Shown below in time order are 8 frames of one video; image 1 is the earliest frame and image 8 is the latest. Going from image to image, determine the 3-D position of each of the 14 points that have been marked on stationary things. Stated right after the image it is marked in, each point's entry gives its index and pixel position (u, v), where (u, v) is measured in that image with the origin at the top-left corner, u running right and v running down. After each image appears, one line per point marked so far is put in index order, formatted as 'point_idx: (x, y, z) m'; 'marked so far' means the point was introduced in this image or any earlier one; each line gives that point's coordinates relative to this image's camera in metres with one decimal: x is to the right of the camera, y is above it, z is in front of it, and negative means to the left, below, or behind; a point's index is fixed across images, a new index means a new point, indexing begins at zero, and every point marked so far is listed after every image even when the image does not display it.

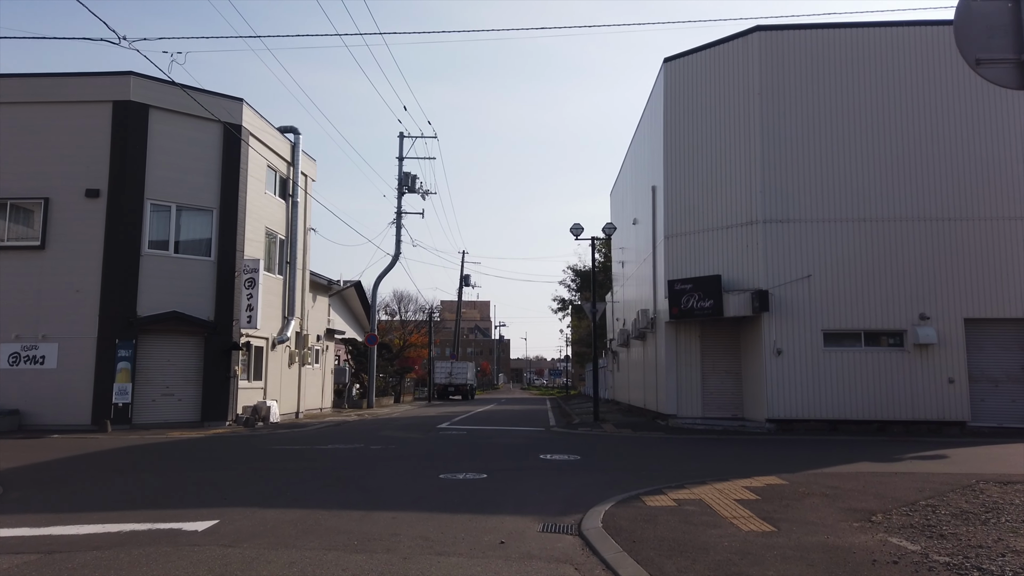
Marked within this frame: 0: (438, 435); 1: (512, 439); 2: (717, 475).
0: (-2.1, -4.0, +19.9) m
1: (0.0, -3.7, +18.1) m
2: (+3.2, -2.9, +11.5) m
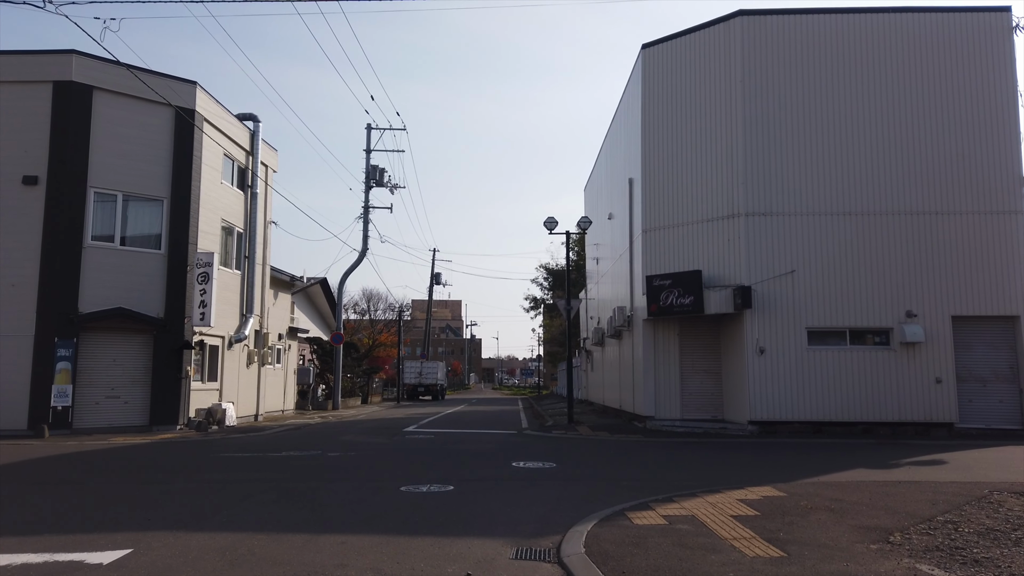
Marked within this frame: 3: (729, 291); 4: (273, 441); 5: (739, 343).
0: (-2.8, -3.8, +18.7) m
1: (-0.7, -3.6, +17.0) m
2: (+2.7, -2.8, +10.5) m
3: (+5.7, -0.1, +19.3) m
4: (-6.4, -4.1, +20.0) m
5: (+6.0, -1.5, +19.7) m
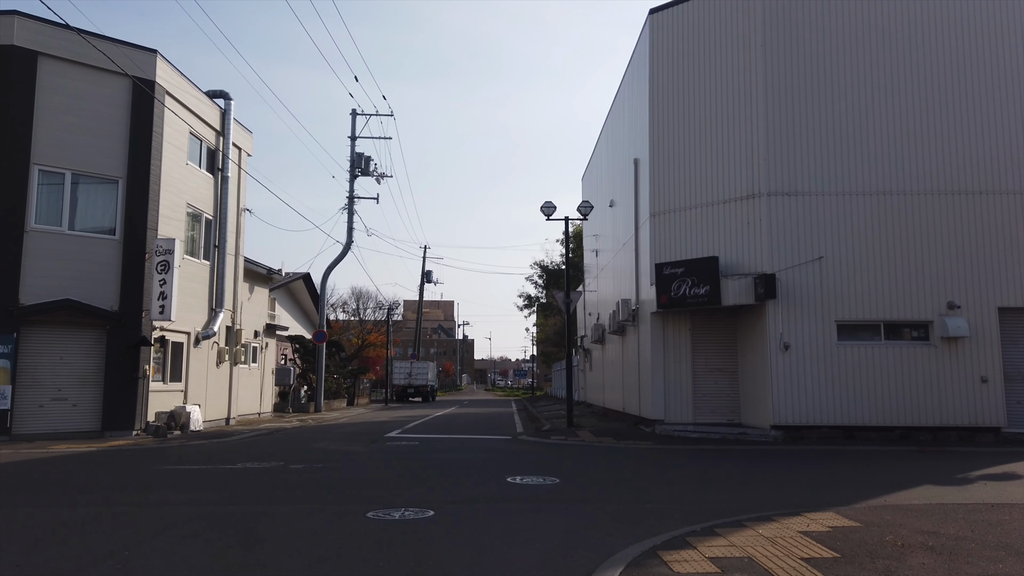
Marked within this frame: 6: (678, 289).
0: (-2.9, -3.6, +16.5) m
1: (-0.8, -3.3, +14.8) m
2: (+2.7, -2.5, +8.3) m
3: (+5.5, +0.2, +17.3) m
4: (-6.6, -3.9, +17.8) m
5: (+5.9, -1.2, +17.6) m
6: (+4.1, 0.0, +18.2) m
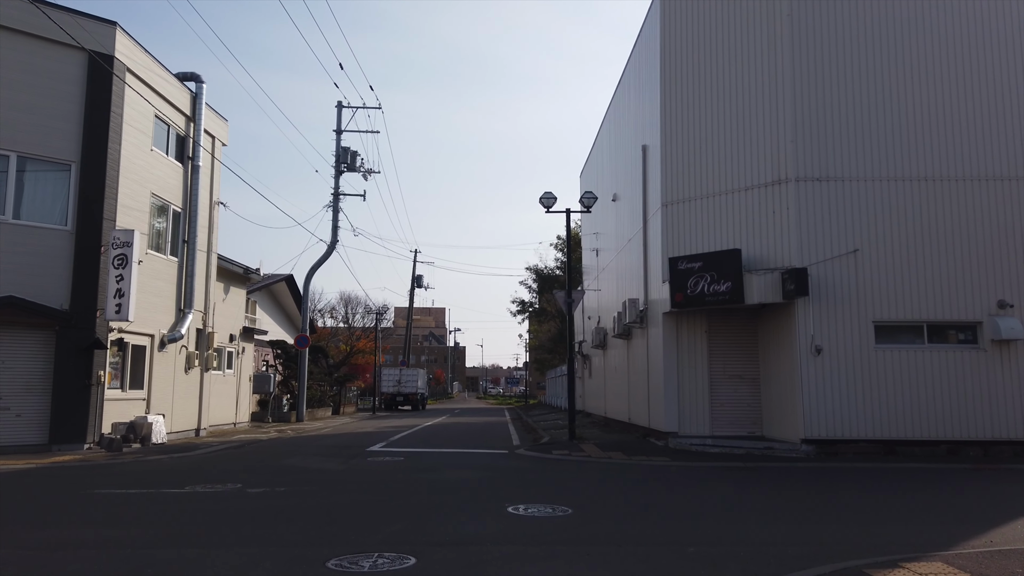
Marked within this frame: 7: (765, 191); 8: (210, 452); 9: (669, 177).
0: (-3.0, -3.5, +14.5) m
1: (-0.8, -3.2, +12.8) m
2: (+2.7, -2.3, +6.4) m
3: (+5.5, +0.3, +15.4) m
4: (-6.7, -3.8, +15.8) m
5: (+5.8, -1.1, +15.7) m
6: (+4.0, +0.1, +16.3) m
7: (+5.5, +2.1, +16.1) m
8: (-7.8, -4.2, +19.2) m
9: (+3.7, +2.6, +17.7) m
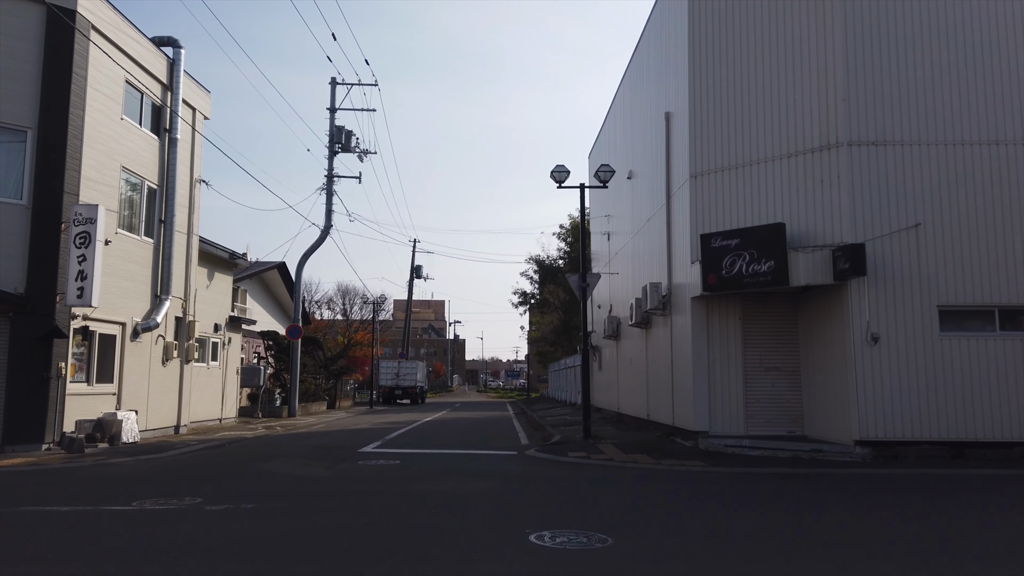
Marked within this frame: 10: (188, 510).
0: (-2.8, -3.1, +12.6) m
1: (-0.6, -2.9, +10.9) m
2: (+2.9, -2.0, +4.5) m
3: (+5.7, +0.6, +13.4) m
4: (-6.4, -3.4, +13.8) m
5: (+6.0, -0.7, +13.8) m
6: (+4.2, +0.4, +14.3) m
7: (+5.7, +2.5, +14.2) m
8: (-7.6, -3.8, +17.3) m
9: (+3.9, +3.0, +15.8) m
10: (-3.9, -2.7, +9.0) m
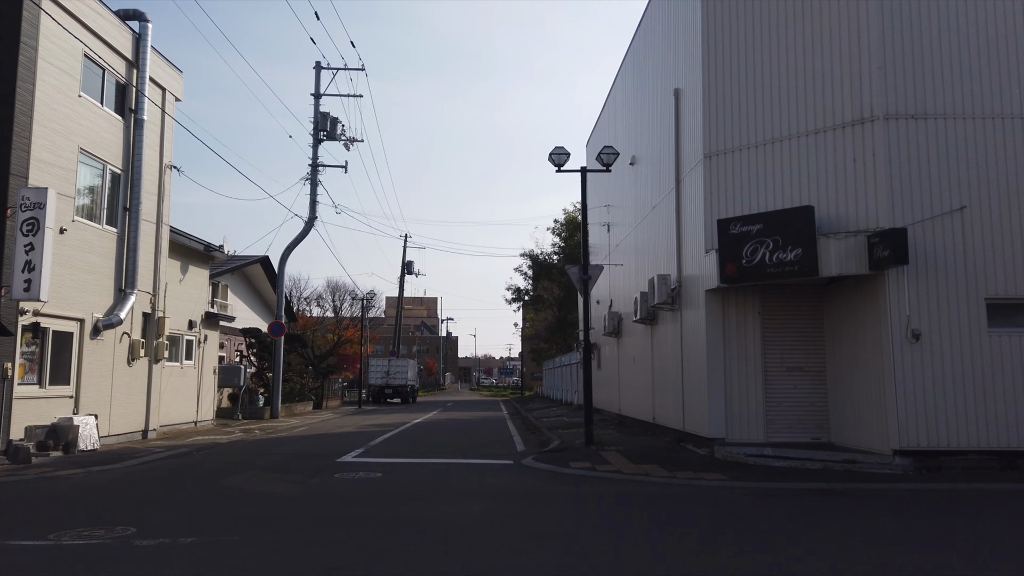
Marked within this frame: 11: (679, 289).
0: (-2.8, -2.9, +11.0) m
1: (-0.7, -2.7, +9.4) m
2: (+2.9, -1.9, +3.0) m
3: (+5.6, +0.8, +11.9) m
4: (-6.5, -3.2, +12.3) m
5: (+6.0, -0.6, +12.3) m
6: (+4.2, +0.6, +12.9) m
7: (+5.6, +2.6, +12.7) m
8: (-7.7, -3.6, +15.7) m
9: (+3.8, +3.2, +14.3) m
10: (-4.0, -2.5, +7.4) m
11: (+3.6, 0.0, +16.0) m
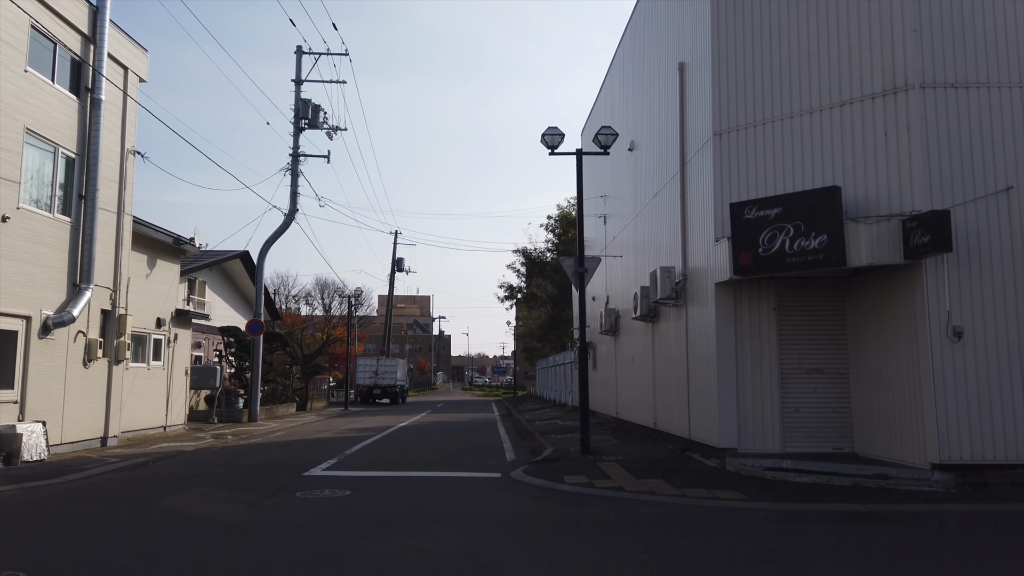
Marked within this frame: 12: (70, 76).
0: (-3.0, -2.8, +9.5) m
1: (-0.8, -2.6, +7.9) m
2: (+2.8, -1.8, +1.5) m
3: (+5.4, +0.9, +10.5) m
4: (-6.7, -3.1, +10.7) m
5: (+5.8, -0.5, +10.9) m
6: (+4.0, +0.7, +11.4) m
7: (+5.4, +2.7, +11.2) m
8: (-7.9, -3.5, +14.1) m
9: (+3.6, +3.3, +12.8) m
10: (-4.1, -2.4, +5.9) m
11: (+3.4, +0.1, +14.6) m
12: (-10.5, +5.0, +17.6) m
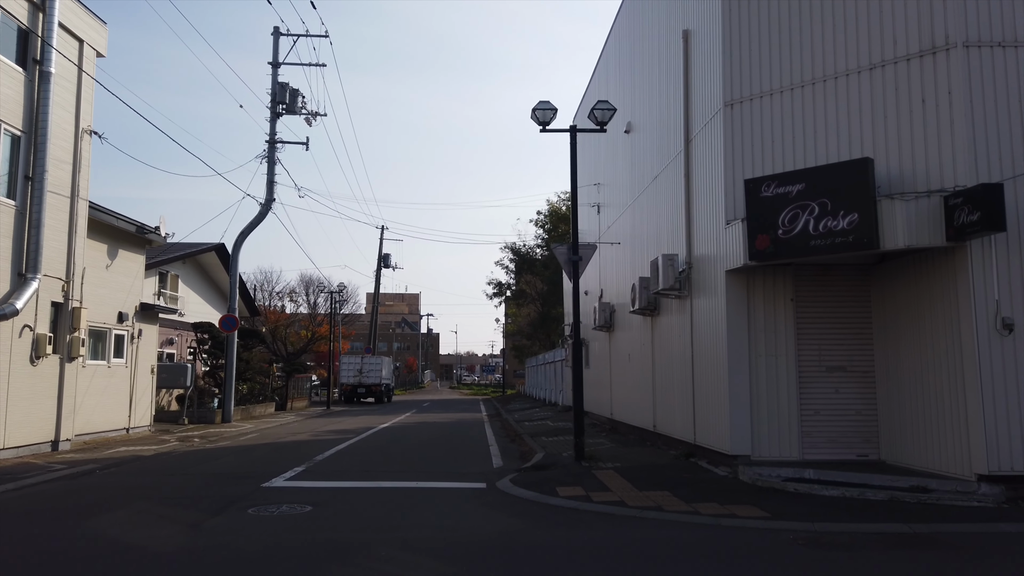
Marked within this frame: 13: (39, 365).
0: (-3.2, -2.7, +8.1) m
1: (-1.0, -2.4, +6.5) m
2: (+2.8, -1.7, +0.2) m
3: (+5.2, +1.1, +9.2) m
4: (-6.9, -2.9, +9.3) m
5: (+5.6, -0.3, +9.6) m
6: (+3.8, +0.9, +10.1) m
7: (+5.2, +2.9, +9.9) m
8: (-8.1, -3.3, +12.6) m
9: (+3.4, +3.5, +11.5) m
10: (-4.2, -2.2, +4.5) m
11: (+3.2, +0.3, +13.3) m
12: (-10.7, +5.2, +16.1) m
13: (-10.6, -1.7, +16.6) m
